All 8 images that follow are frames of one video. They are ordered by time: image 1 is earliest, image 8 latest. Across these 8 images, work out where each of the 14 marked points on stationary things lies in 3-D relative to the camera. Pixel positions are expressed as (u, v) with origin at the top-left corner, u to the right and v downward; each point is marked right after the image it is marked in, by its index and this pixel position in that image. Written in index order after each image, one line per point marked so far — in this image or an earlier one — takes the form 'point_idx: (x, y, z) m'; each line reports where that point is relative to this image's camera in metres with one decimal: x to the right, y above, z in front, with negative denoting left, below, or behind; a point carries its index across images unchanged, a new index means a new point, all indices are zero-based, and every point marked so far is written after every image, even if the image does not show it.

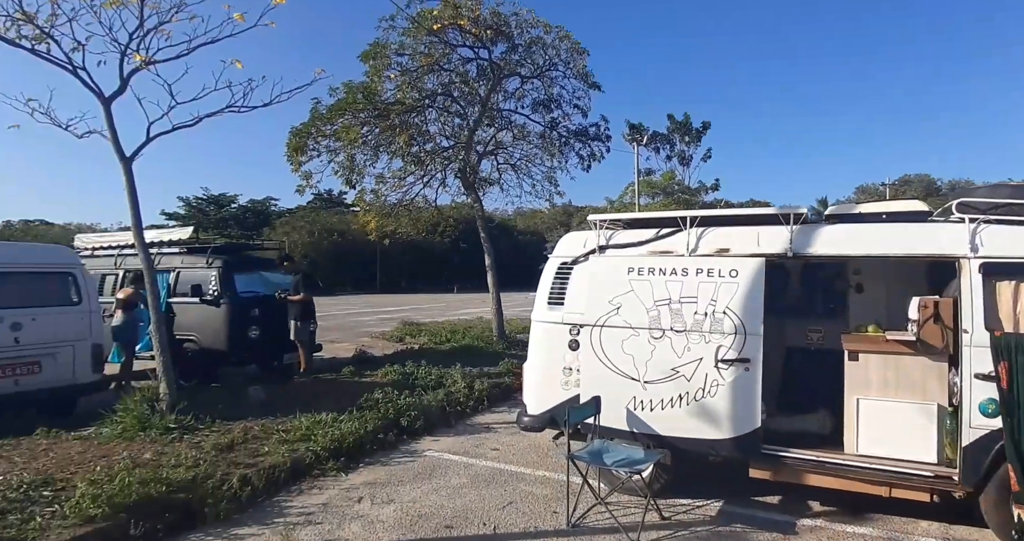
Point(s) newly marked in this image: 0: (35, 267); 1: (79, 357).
0: (-5.5, 0.0, +6.1) m
1: (-5.1, -1.0, +6.3) m
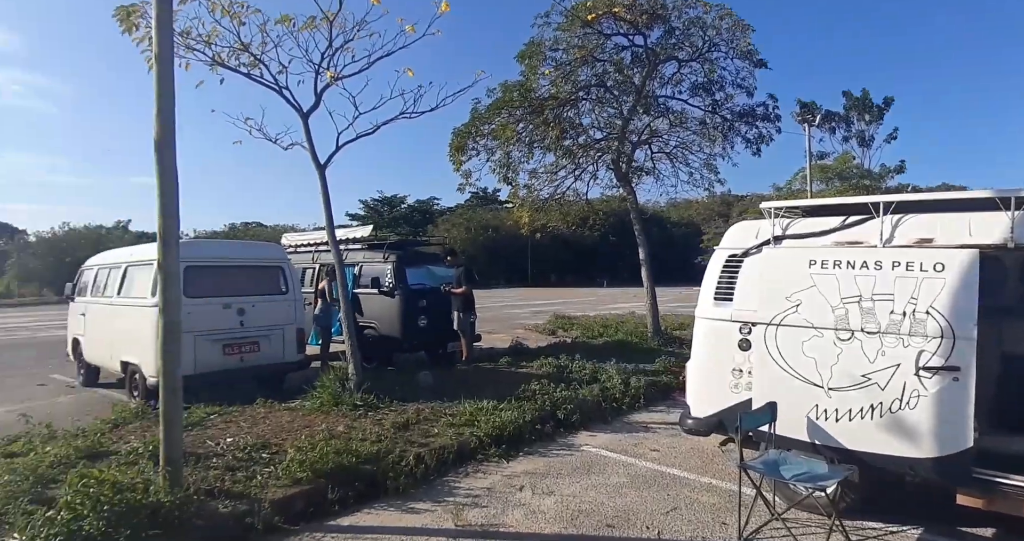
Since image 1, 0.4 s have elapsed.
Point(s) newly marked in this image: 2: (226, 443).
0: (-3.5, +0.1, +7.3) m
1: (-3.1, -0.9, +7.3) m
2: (-2.5, -1.5, +4.7) m
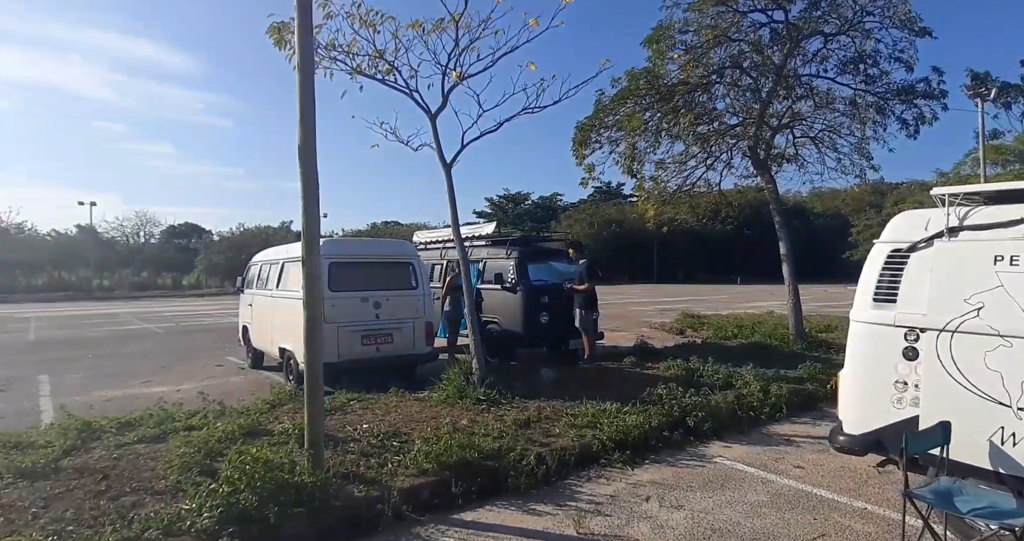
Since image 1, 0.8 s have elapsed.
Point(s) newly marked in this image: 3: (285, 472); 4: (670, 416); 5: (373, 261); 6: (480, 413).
0: (-1.8, +0.2, +7.8) m
1: (-1.4, -0.9, +7.7) m
2: (-1.4, -1.5, +5.0) m
3: (-1.5, -1.3, +3.6) m
4: (+1.6, -1.5, +5.5) m
5: (-2.0, +0.1, +7.6) m
6: (-0.3, -1.5, +5.5) m
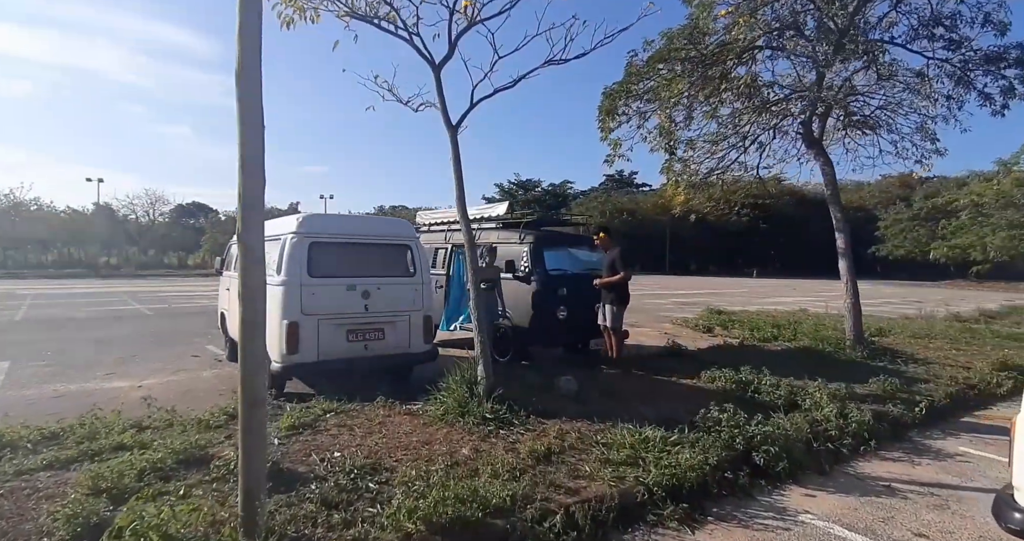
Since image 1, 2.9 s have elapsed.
0: (-1.6, +0.4, +6.5) m
1: (-1.2, -0.7, +6.5) m
2: (-1.3, -1.3, +3.8) m
3: (-1.4, -1.2, +2.4) m
4: (+1.7, -1.4, +4.3) m
5: (-1.8, +0.3, +6.4) m
6: (-0.2, -1.3, +4.3) m
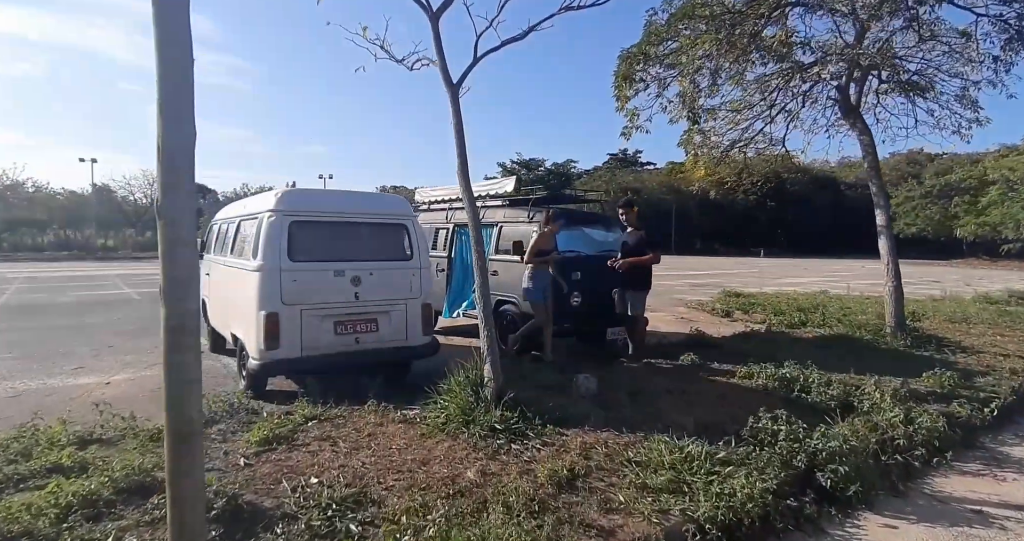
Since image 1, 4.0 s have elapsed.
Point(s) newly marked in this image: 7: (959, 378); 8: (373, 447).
0: (-1.5, +0.6, +5.8) m
1: (-1.1, -0.5, +5.8) m
2: (-1.2, -1.3, +3.1) m
3: (-1.3, -1.2, +1.7) m
4: (+1.8, -1.3, +3.5) m
5: (-1.7, +0.5, +5.6) m
6: (-0.1, -1.2, +3.6) m
7: (+5.2, -1.2, +6.2) m
8: (-1.0, -1.2, +3.8) m
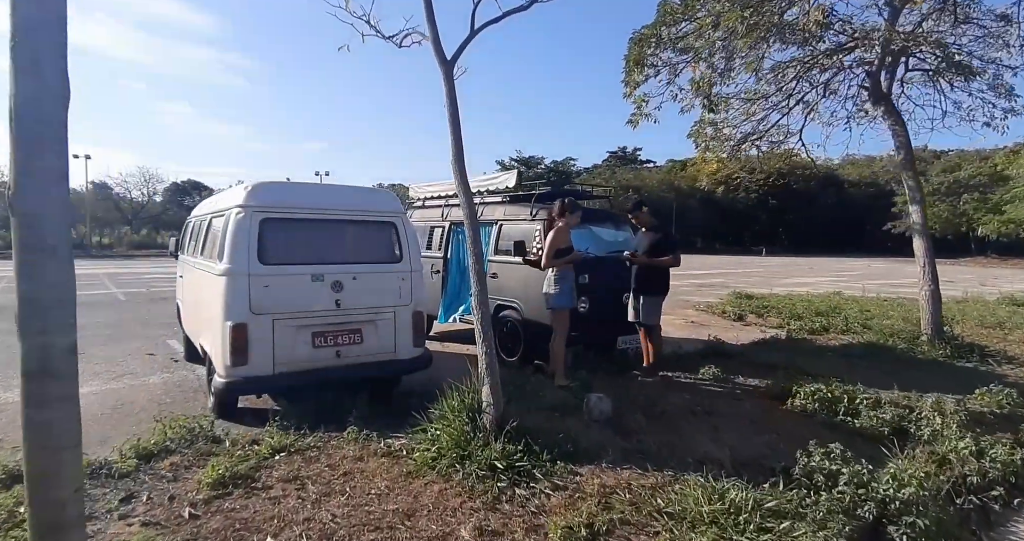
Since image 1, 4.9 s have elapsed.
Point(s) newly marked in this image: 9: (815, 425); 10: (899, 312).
0: (-1.5, +0.5, +5.1) m
1: (-1.1, -0.5, +5.1) m
2: (-1.2, -1.3, +2.4) m
3: (-1.3, -1.3, +1.1) m
4: (+1.9, -1.4, +2.9) m
5: (-1.7, +0.5, +5.0) m
6: (-0.1, -1.3, +2.9) m
7: (+5.2, -1.3, +5.6) m
8: (-0.9, -1.3, +3.1) m
9: (+2.4, -1.2, +4.4) m
10: (+7.9, -0.9, +11.0) m
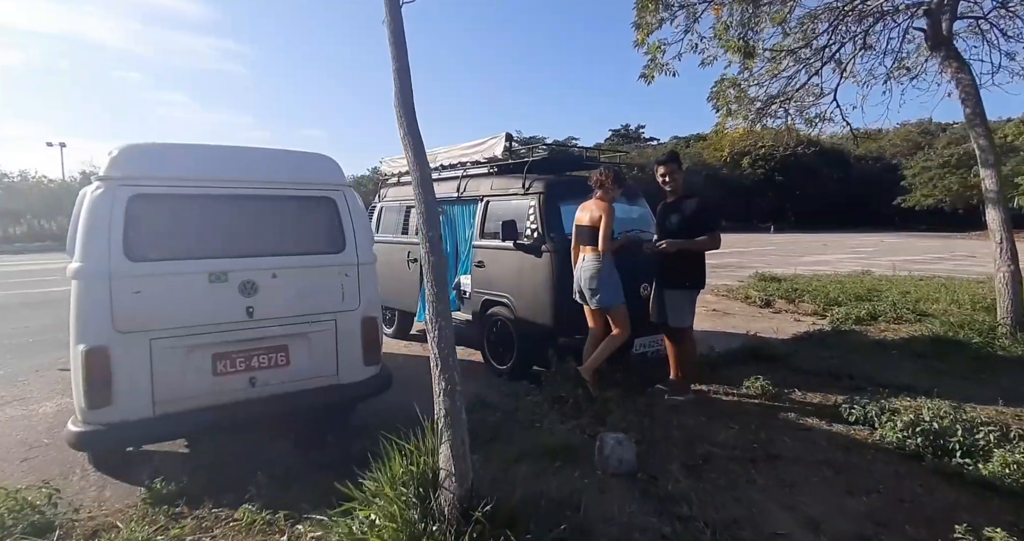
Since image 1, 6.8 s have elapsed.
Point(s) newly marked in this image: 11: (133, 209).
0: (-1.6, +0.6, +3.8) m
1: (-1.2, -0.5, +3.8) m
2: (-1.3, -1.3, +1.1) m
3: (-1.4, -1.3, -0.2) m
4: (+1.8, -1.3, +1.6) m
5: (-1.8, +0.5, +3.6) m
6: (-0.2, -1.3, +1.6) m
7: (+5.1, -1.1, +4.2) m
8: (-1.1, -1.3, +1.8) m
9: (+2.3, -1.1, +3.1) m
10: (+7.8, -0.4, +9.6) m
11: (-2.3, +0.4, +3.2) m
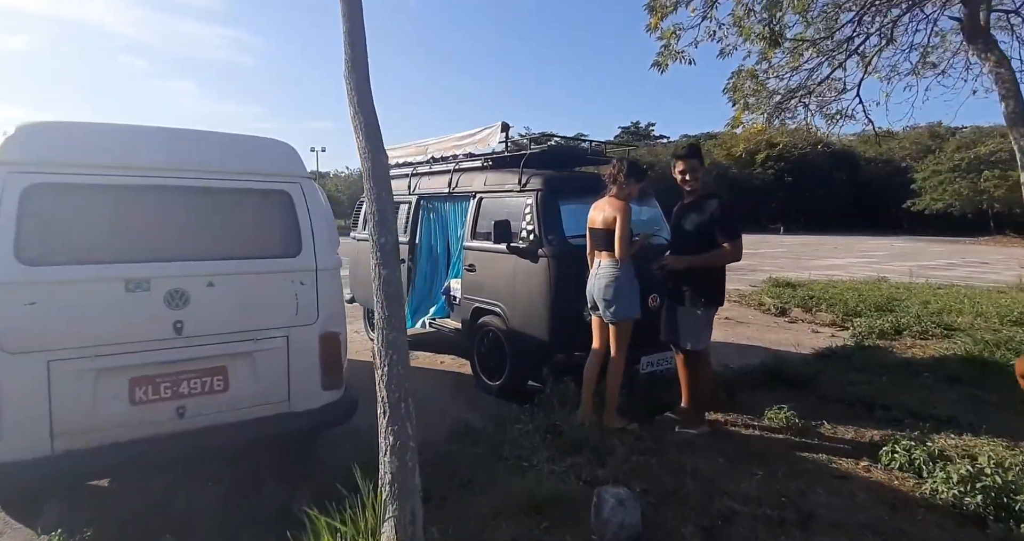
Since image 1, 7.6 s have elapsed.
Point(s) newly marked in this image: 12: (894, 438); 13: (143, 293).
0: (-1.7, +0.5, +3.2) m
1: (-1.3, -0.5, +3.2) m
2: (-1.4, -1.4, +0.6) m
3: (-1.6, -1.4, -0.8) m
4: (+1.6, -1.4, +1.0) m
5: (-1.9, +0.5, +3.0) m
6: (-0.3, -1.4, +1.0) m
7: (+5.0, -1.3, +3.6) m
8: (-1.2, -1.3, +1.2) m
9: (+2.2, -1.2, +2.5) m
10: (+7.7, -0.6, +9.0) m
11: (-2.3, +0.3, +2.7) m
12: (+2.3, -1.1, +3.5) m
13: (-1.9, -0.1, +2.8) m
